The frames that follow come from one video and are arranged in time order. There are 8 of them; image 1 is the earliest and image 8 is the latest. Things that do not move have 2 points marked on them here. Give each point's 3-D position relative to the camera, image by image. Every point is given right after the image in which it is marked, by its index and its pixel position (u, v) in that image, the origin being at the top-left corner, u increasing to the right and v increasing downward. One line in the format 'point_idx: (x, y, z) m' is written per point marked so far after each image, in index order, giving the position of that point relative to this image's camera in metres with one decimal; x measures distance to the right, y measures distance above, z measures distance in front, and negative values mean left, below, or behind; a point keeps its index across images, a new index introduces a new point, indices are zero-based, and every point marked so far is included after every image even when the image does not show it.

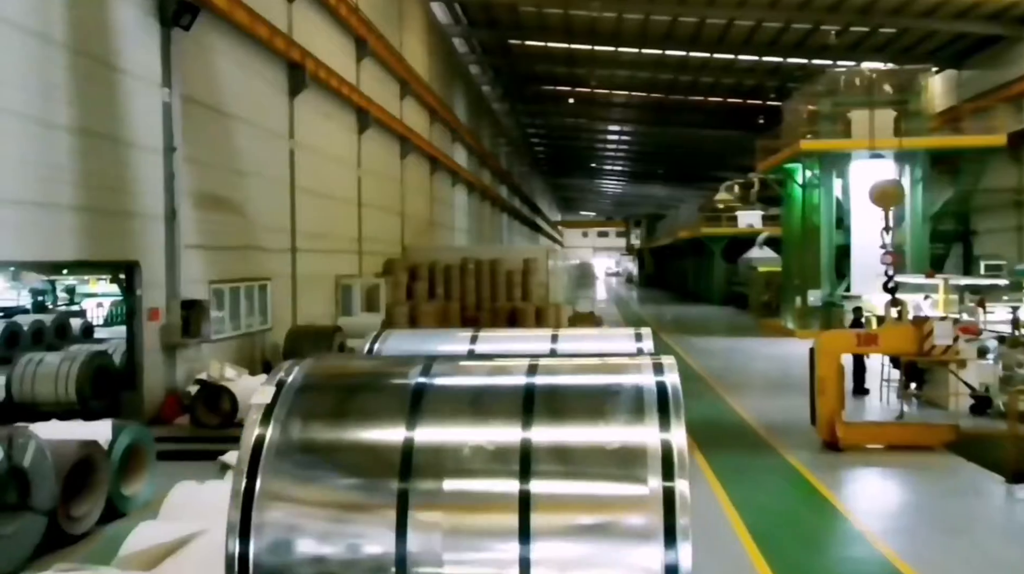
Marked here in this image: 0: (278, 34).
0: (-2.7, +2.9, +10.2) m
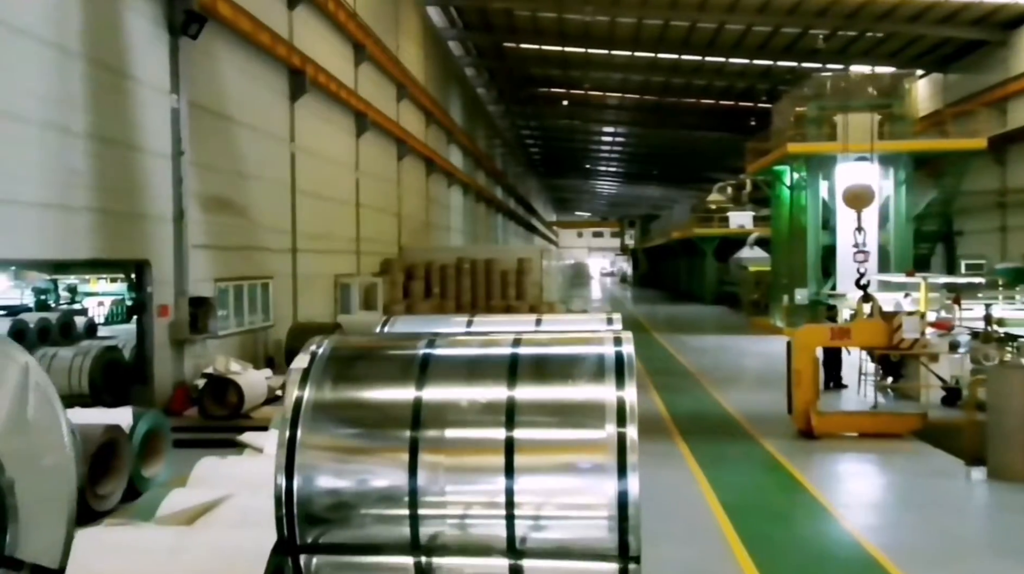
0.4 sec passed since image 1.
0: (-2.8, +2.9, +10.5) m
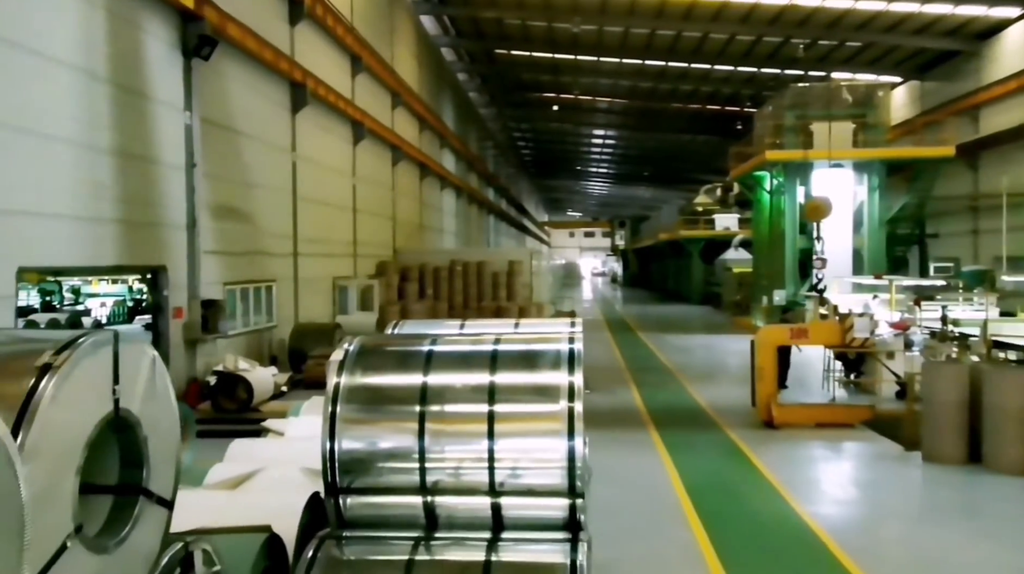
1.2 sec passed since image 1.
0: (-2.9, +2.9, +11.1) m
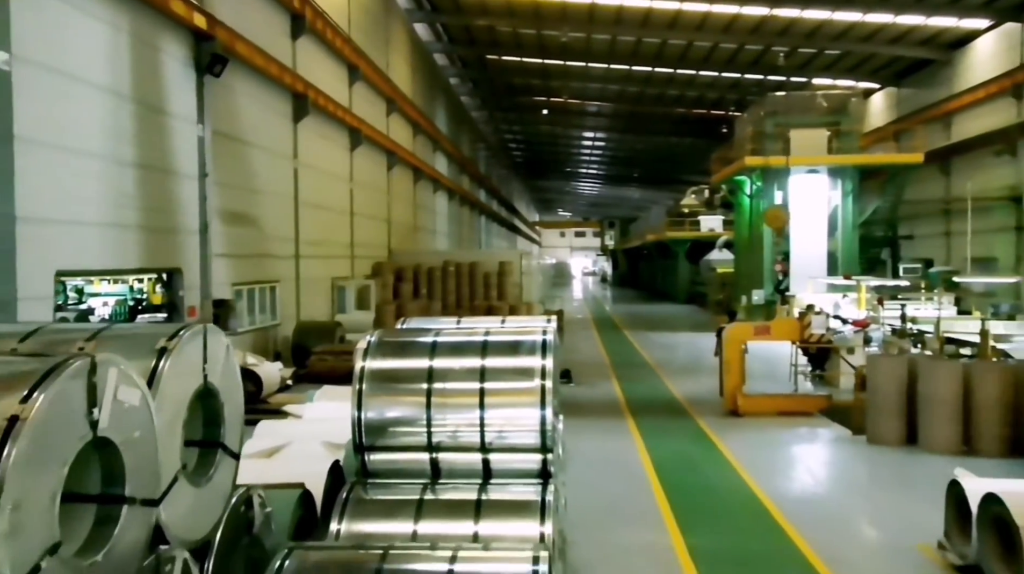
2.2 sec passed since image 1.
0: (-3.0, +2.9, +11.8) m
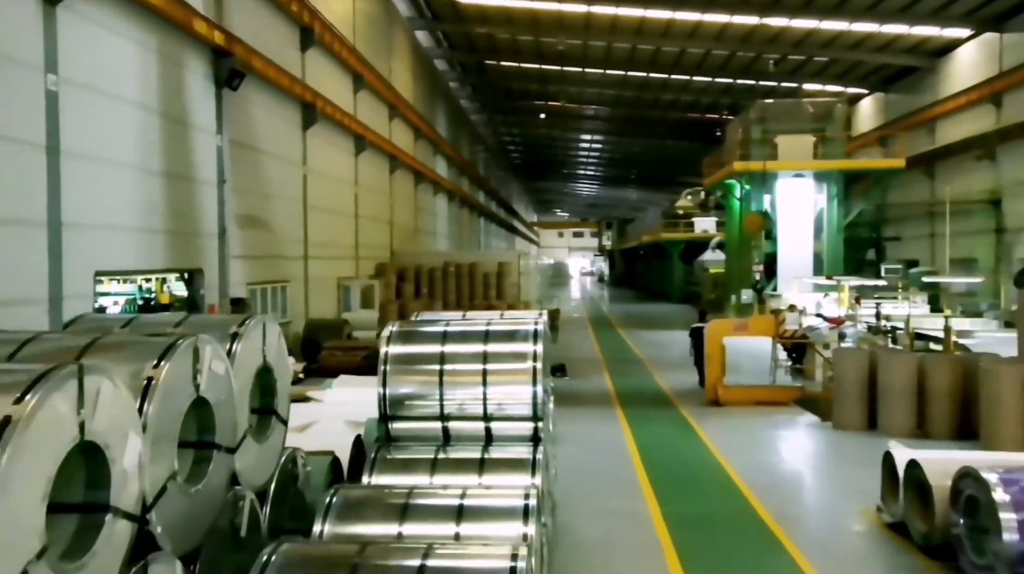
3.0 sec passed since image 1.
0: (-3.1, +2.9, +12.5) m
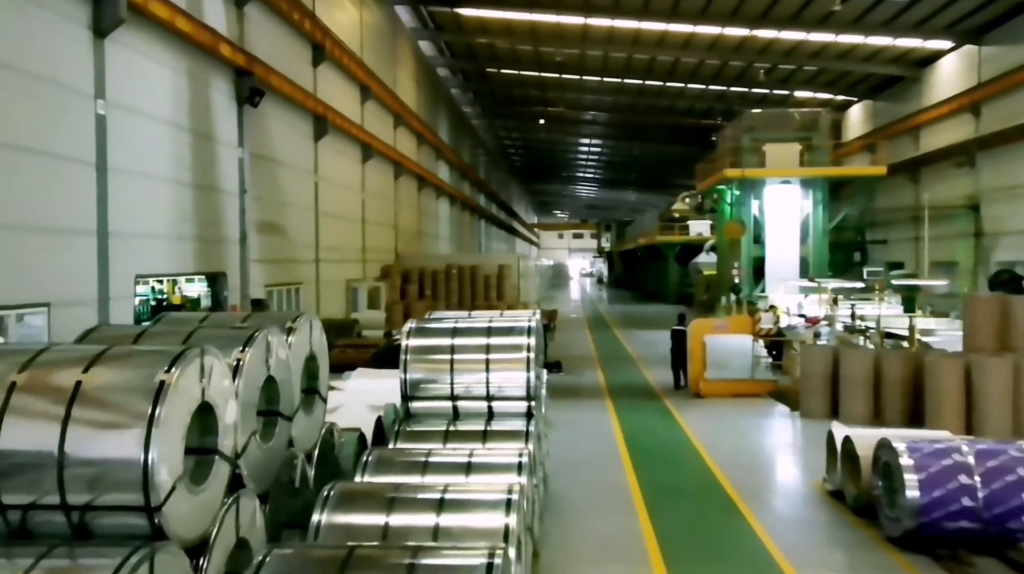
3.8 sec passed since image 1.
0: (-3.1, +2.9, +13.3) m
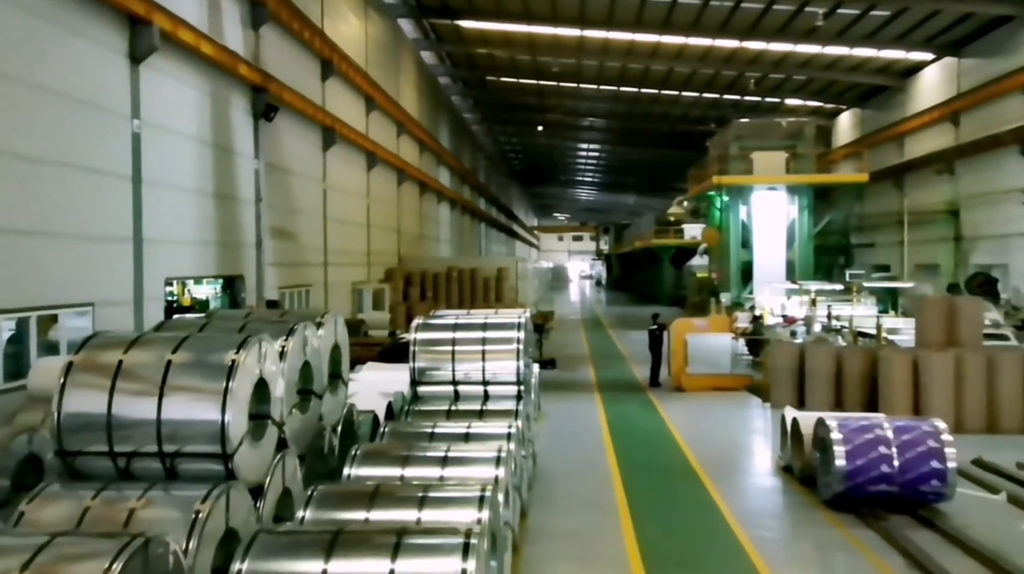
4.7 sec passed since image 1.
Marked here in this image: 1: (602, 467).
0: (-3.1, +2.9, +14.1) m
1: (+0.9, -1.7, +8.1) m
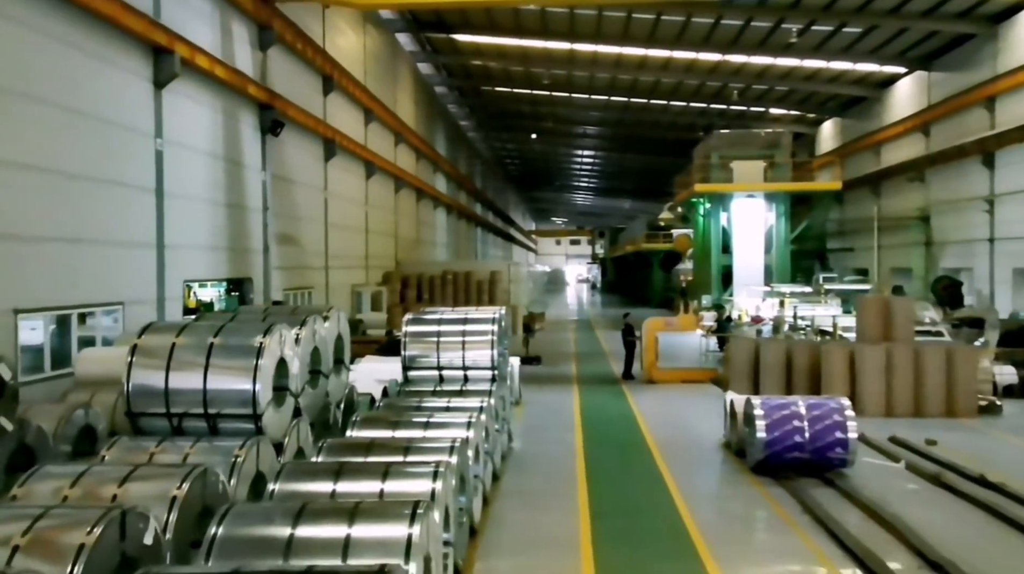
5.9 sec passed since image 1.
0: (-3.3, +2.8, +15.1) m
1: (+0.7, -1.7, +9.0) m
